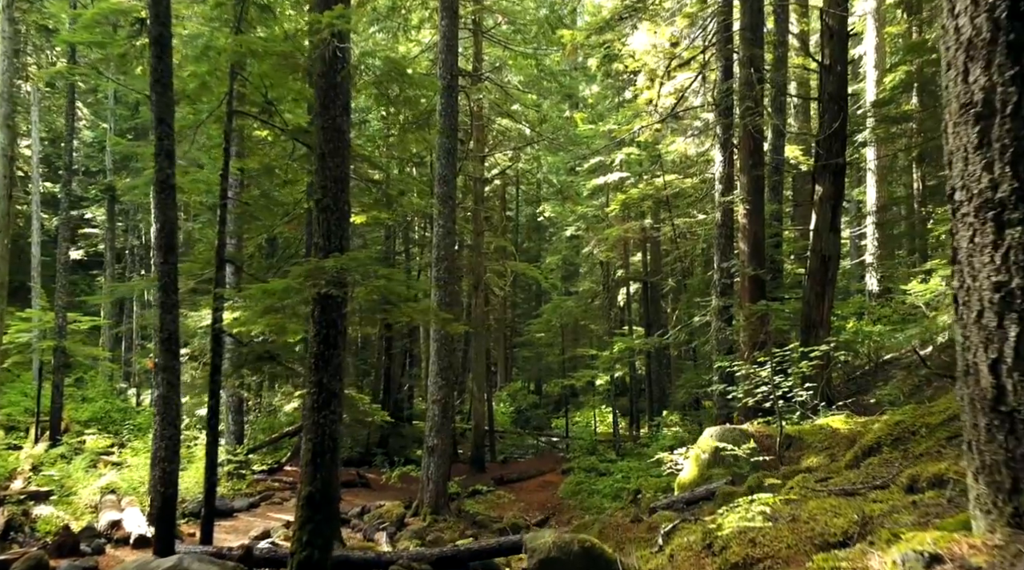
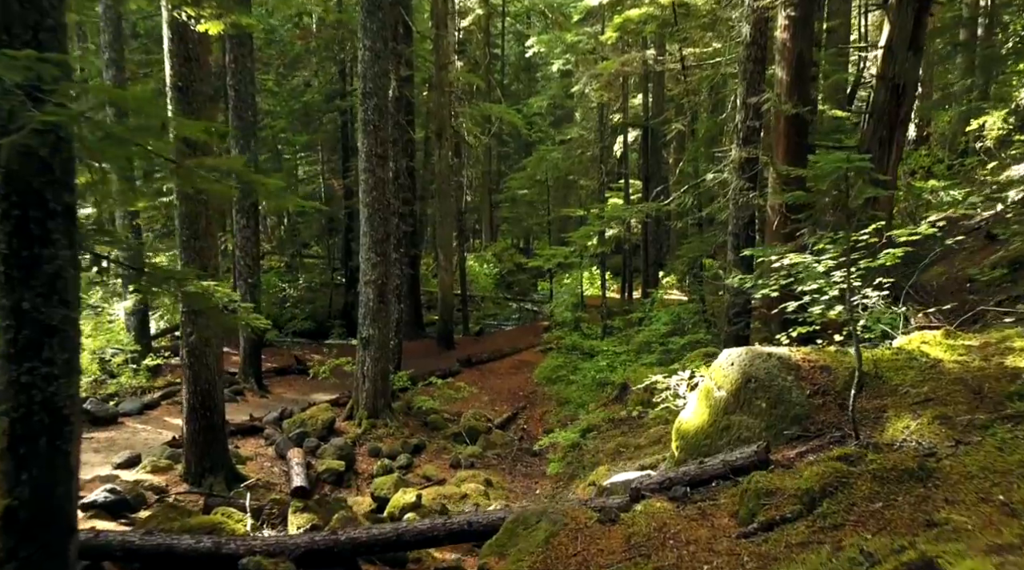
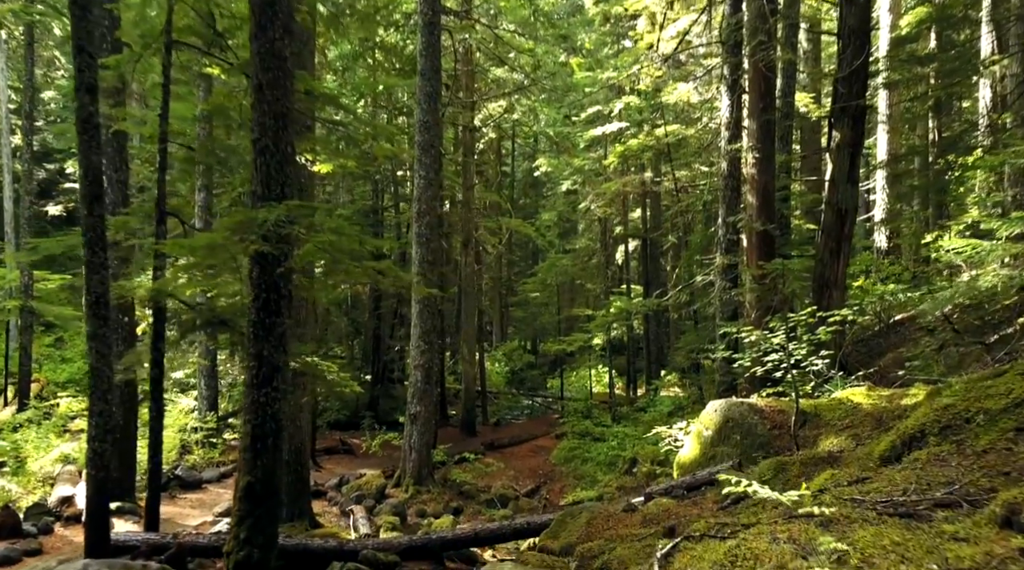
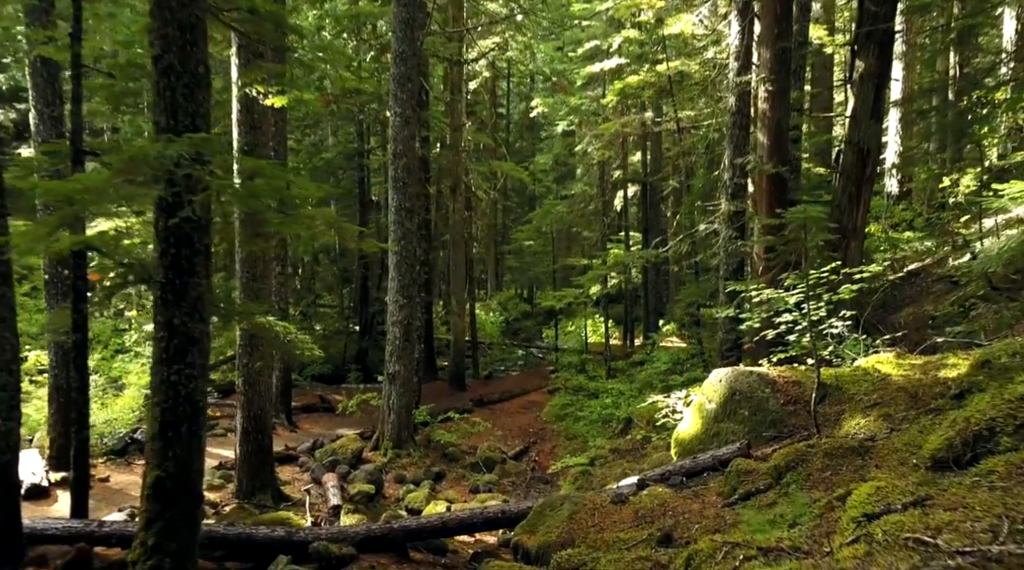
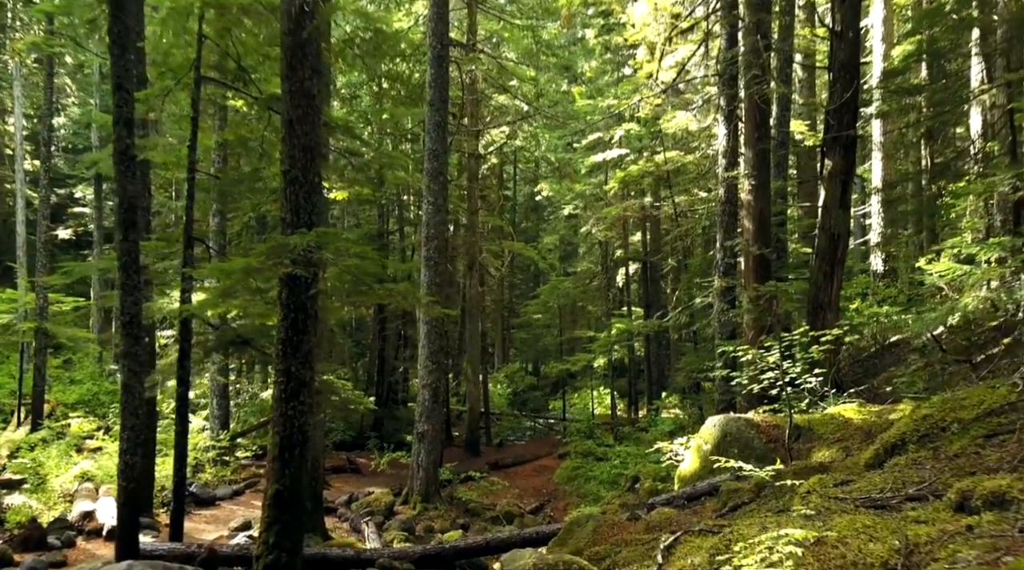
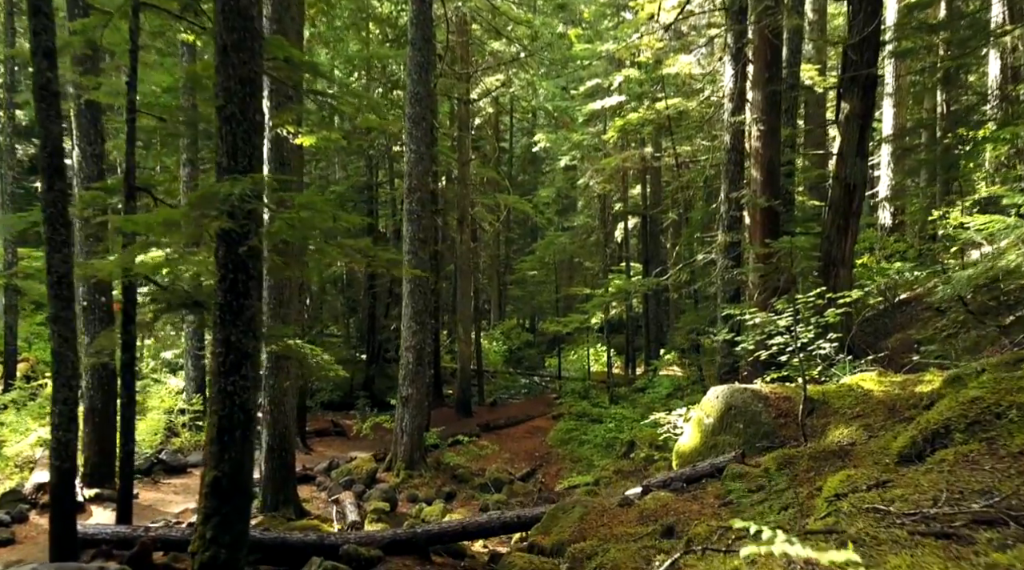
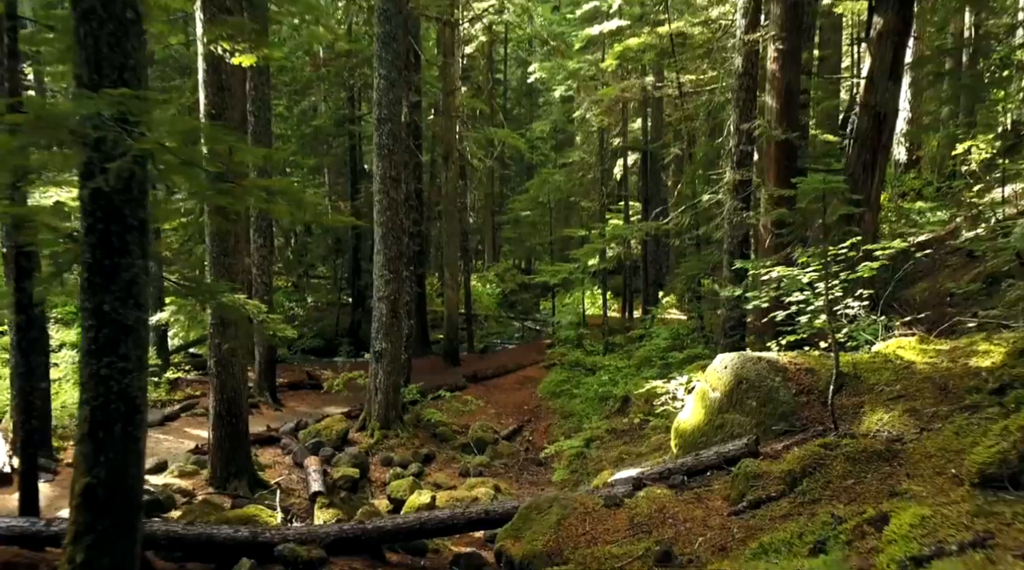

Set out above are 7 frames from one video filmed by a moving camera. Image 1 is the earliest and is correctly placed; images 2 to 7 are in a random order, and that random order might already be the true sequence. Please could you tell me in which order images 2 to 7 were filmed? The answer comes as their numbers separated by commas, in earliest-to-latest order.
5, 3, 6, 4, 7, 2
